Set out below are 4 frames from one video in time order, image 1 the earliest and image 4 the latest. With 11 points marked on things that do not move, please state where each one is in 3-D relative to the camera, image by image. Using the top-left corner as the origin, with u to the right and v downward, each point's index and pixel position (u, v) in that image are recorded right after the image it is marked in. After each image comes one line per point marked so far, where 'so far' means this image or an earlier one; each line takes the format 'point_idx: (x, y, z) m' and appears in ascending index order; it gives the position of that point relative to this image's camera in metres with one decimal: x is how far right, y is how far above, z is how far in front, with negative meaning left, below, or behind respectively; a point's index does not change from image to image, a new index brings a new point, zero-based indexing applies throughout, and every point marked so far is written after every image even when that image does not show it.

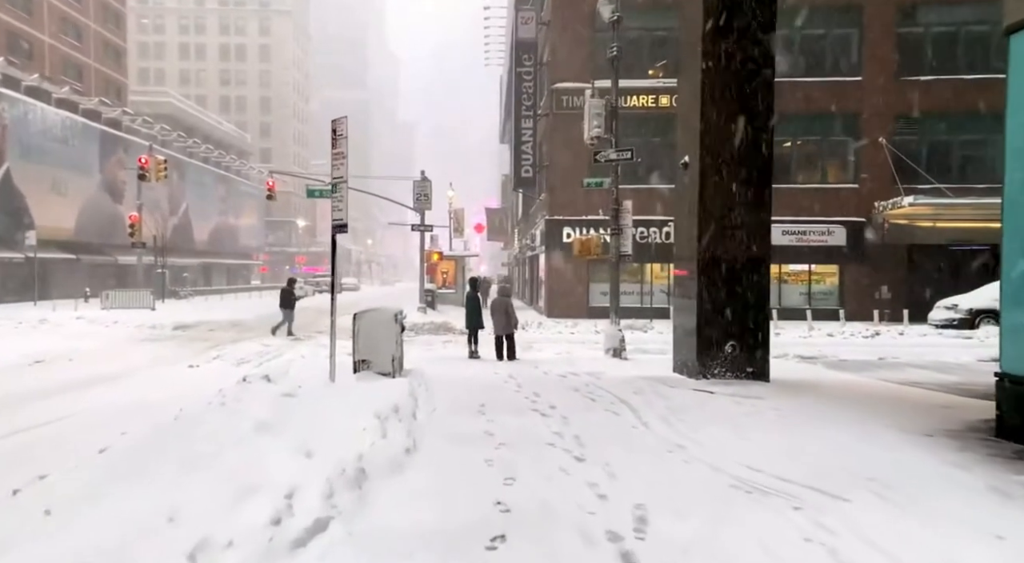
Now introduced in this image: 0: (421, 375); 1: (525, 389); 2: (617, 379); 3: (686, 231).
0: (-1.5, -1.5, +14.1) m
1: (+0.2, -1.6, +12.6) m
2: (+1.7, -1.6, +13.7) m
3: (+2.8, +0.8, +14.2) m
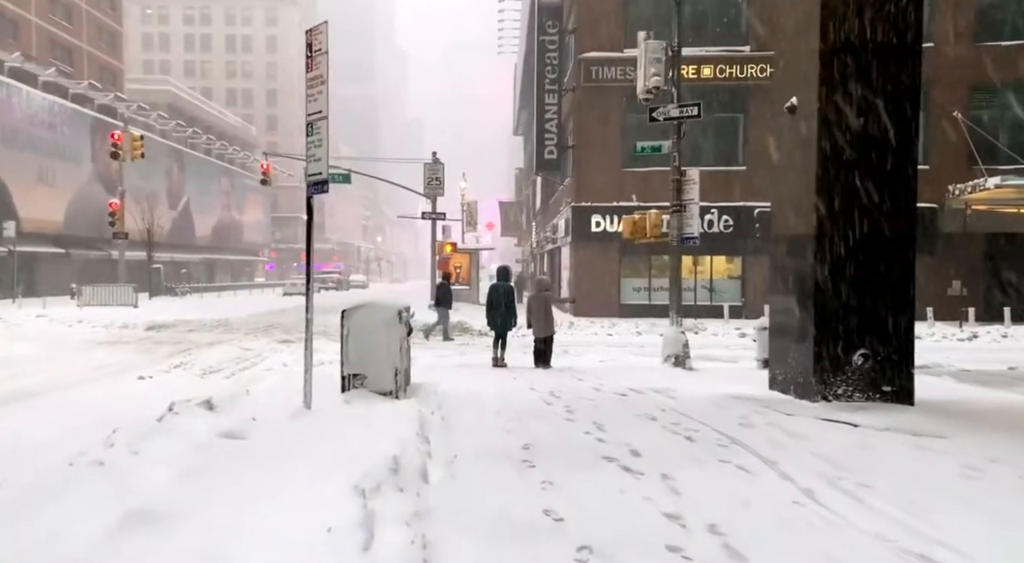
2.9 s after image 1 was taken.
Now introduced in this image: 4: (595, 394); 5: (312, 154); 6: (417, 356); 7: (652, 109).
0: (-1.0, -1.4, +10.5) m
1: (+0.7, -1.4, +9.0) m
2: (+2.2, -1.4, +10.1) m
3: (+3.4, +1.0, +10.5) m
4: (+1.1, -1.4, +11.0) m
5: (-1.9, +1.2, +8.1) m
6: (-1.7, -1.3, +15.6) m
7: (+2.4, +2.9, +14.6) m
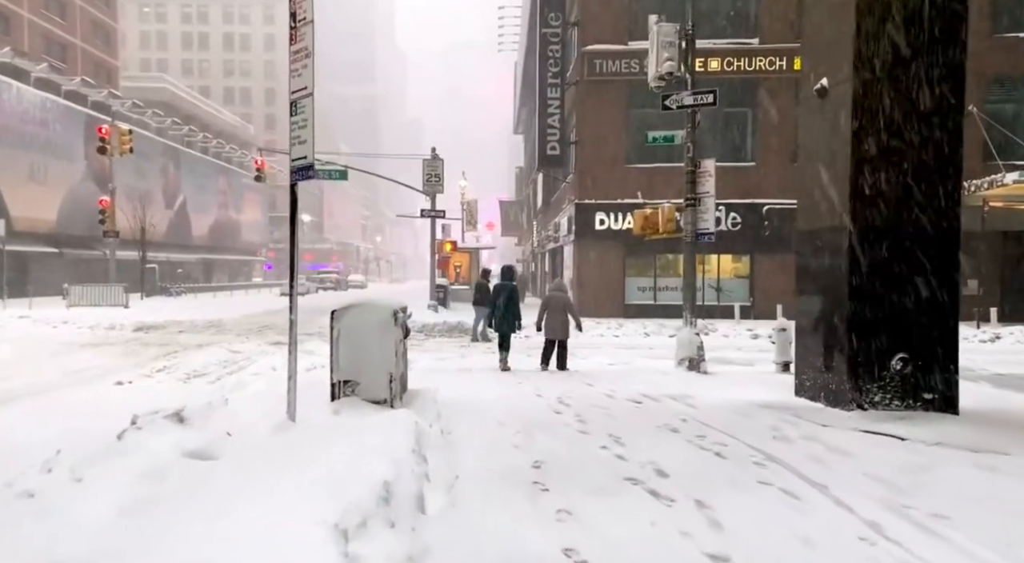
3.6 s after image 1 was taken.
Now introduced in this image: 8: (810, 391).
0: (-0.9, -1.3, +9.7) m
1: (+0.8, -1.4, +8.2) m
2: (+2.3, -1.4, +9.3) m
3: (+3.4, +1.0, +9.7) m
4: (+1.1, -1.4, +10.2) m
5: (-1.8, +1.2, +7.3) m
6: (-1.6, -1.3, +14.7) m
7: (+2.4, +2.9, +13.8) m
8: (+3.4, -1.3, +9.9) m
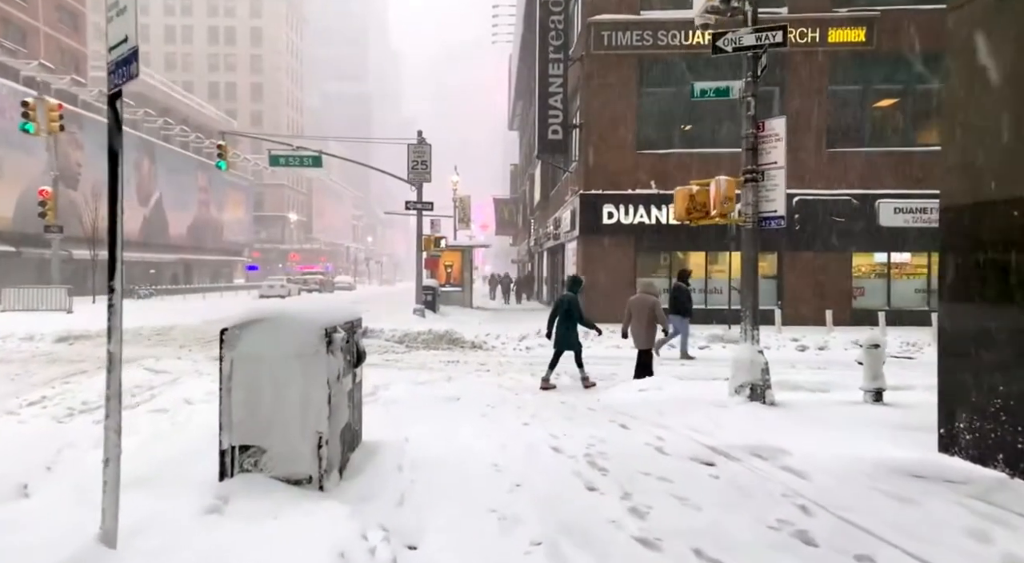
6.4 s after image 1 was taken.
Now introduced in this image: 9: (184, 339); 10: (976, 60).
0: (-0.9, -1.3, +6.2) m
1: (+0.8, -1.4, +4.7) m
2: (+2.3, -1.4, +5.9) m
3: (+3.5, +1.0, +6.3) m
4: (+1.2, -1.4, +6.8) m
5: (-1.8, +1.2, +3.8) m
6: (-1.6, -1.3, +11.3) m
7: (+2.4, +2.9, +10.3) m
8: (+3.4, -1.2, +6.5) m
9: (-7.2, -1.3, +18.9) m
10: (+3.5, +1.7, +6.5) m
